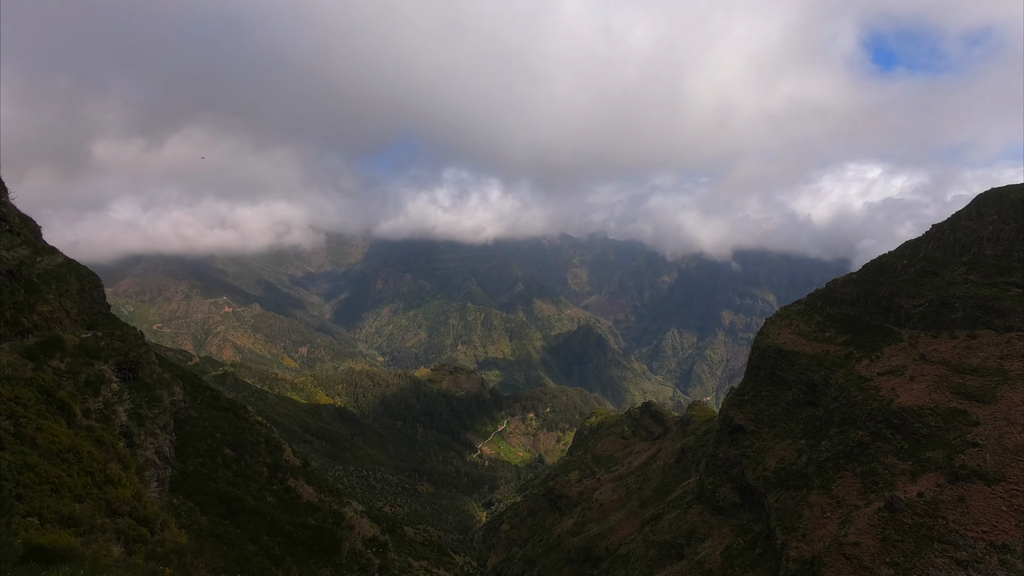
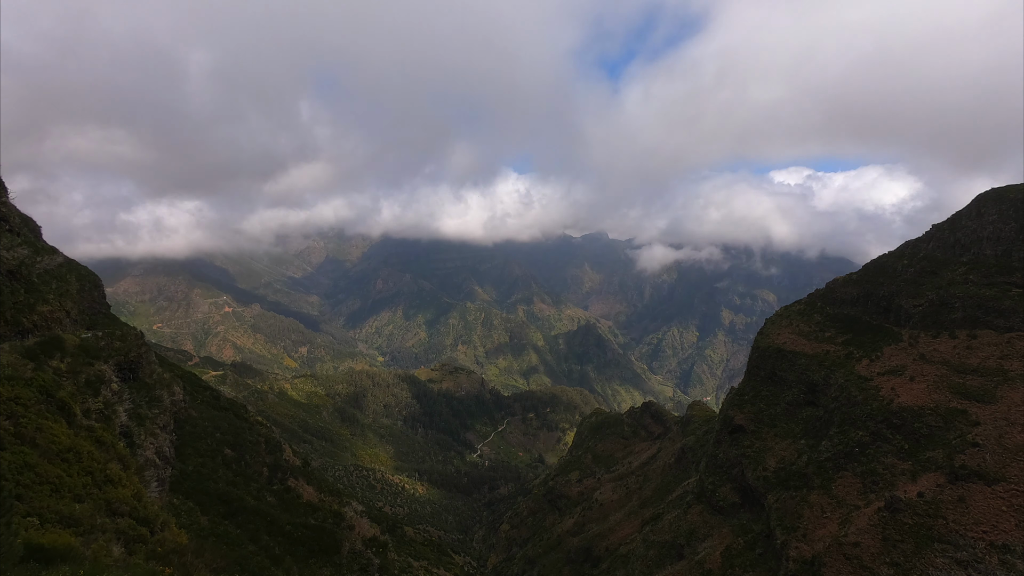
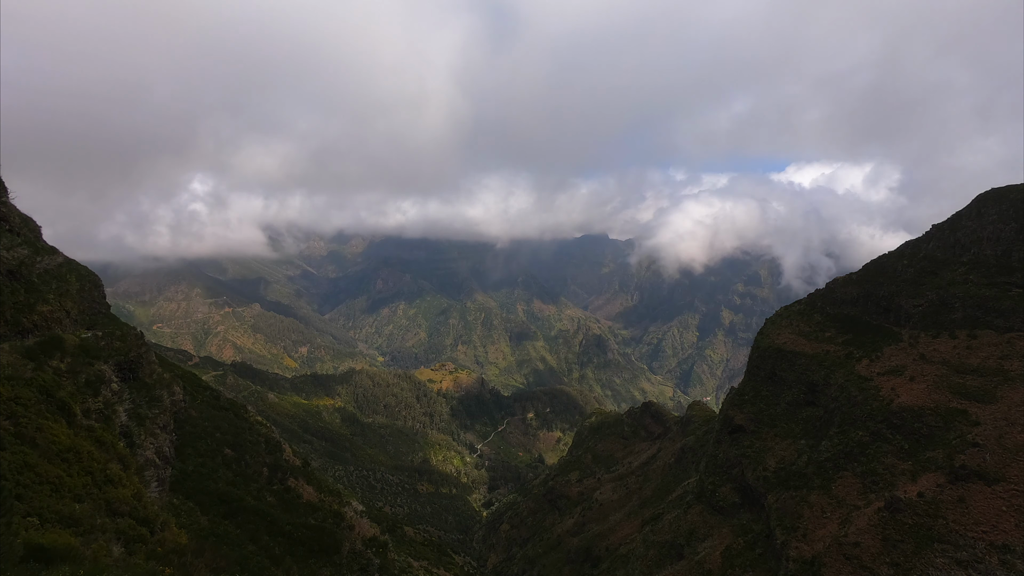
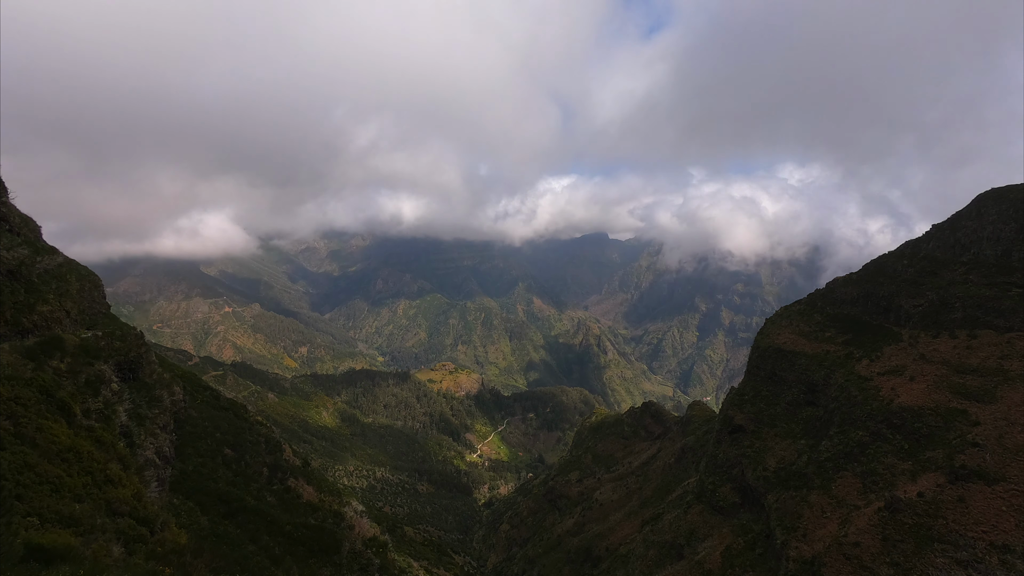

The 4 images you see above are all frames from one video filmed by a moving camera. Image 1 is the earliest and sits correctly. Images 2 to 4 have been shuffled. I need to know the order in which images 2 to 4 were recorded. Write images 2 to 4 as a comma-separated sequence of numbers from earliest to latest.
2, 3, 4
